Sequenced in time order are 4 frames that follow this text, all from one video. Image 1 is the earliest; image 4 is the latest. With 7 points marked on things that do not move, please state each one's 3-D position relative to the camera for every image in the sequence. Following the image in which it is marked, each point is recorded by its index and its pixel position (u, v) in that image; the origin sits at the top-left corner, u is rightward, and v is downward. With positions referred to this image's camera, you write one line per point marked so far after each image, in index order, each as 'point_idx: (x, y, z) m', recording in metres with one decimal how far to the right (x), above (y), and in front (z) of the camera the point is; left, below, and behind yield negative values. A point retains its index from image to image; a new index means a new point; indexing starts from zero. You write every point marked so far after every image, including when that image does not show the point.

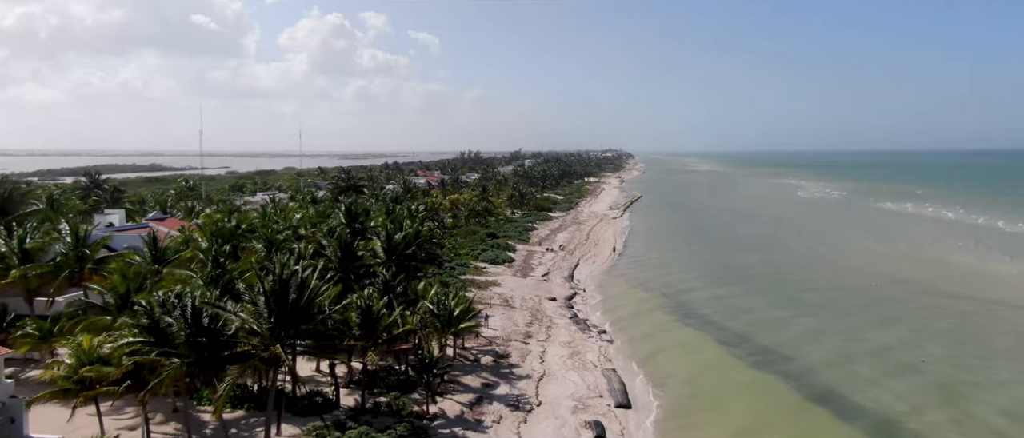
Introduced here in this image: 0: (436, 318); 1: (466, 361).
0: (-2.4, -3.2, +18.4) m
1: (-1.6, -4.8, +19.7) m
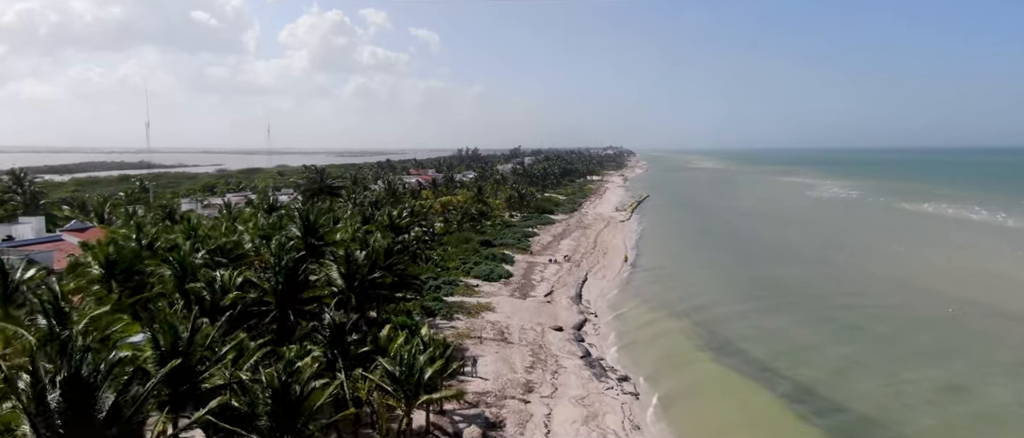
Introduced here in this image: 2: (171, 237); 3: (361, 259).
0: (-2.5, -3.7, +13.0) m
1: (-1.7, -5.3, +14.3) m
2: (-11.1, -0.7, +19.0) m
3: (-4.8, -1.3, +18.5) m
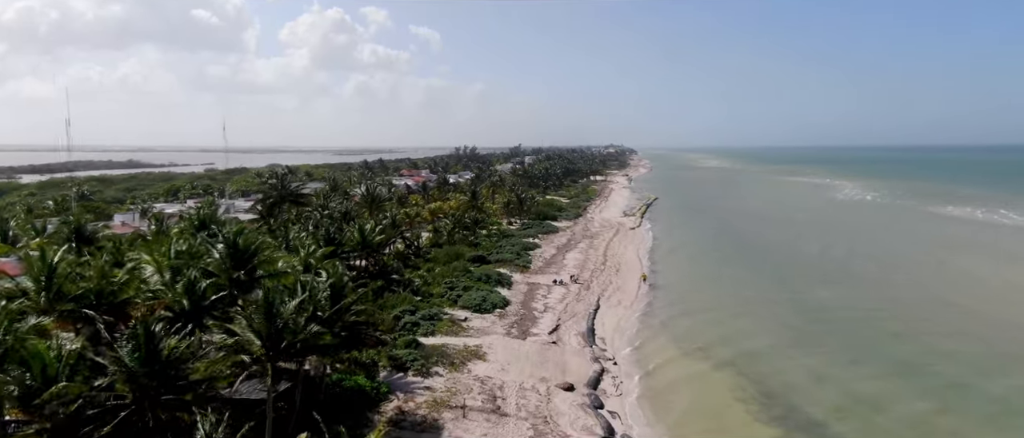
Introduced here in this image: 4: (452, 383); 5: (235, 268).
0: (-2.7, -4.5, +7.4) m
1: (-1.9, -6.1, +8.7) m
2: (-11.2, -1.4, +13.3) m
3: (-5.0, -2.1, +12.9) m
4: (-1.8, -5.0, +17.8) m
5: (-7.9, -1.4, +16.5) m
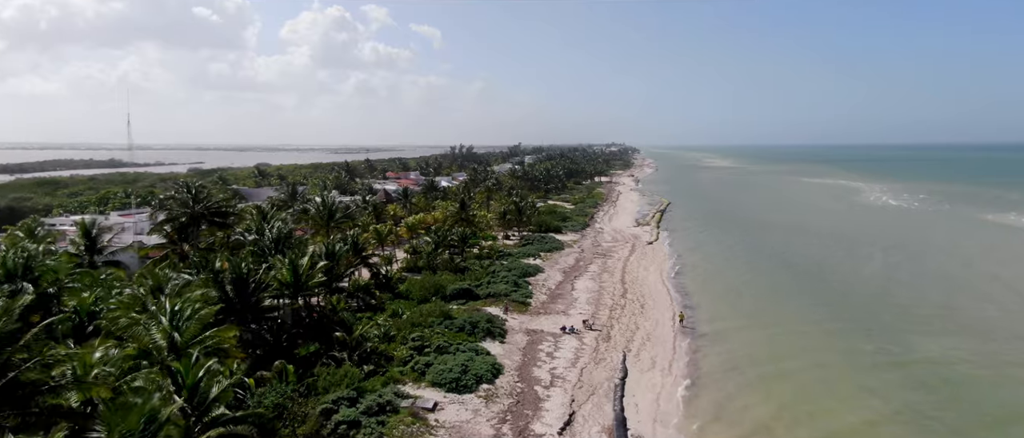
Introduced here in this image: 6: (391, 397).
0: (-2.9, -5.6, -0.5) m
1: (-2.1, -7.2, +0.8) m
2: (-11.5, -2.5, +5.4) m
3: (-5.2, -3.1, +5.0) m
4: (-2.1, -6.1, +10.0) m
5: (-8.1, -2.4, +8.7) m
6: (-3.2, -4.9, +15.9) m
